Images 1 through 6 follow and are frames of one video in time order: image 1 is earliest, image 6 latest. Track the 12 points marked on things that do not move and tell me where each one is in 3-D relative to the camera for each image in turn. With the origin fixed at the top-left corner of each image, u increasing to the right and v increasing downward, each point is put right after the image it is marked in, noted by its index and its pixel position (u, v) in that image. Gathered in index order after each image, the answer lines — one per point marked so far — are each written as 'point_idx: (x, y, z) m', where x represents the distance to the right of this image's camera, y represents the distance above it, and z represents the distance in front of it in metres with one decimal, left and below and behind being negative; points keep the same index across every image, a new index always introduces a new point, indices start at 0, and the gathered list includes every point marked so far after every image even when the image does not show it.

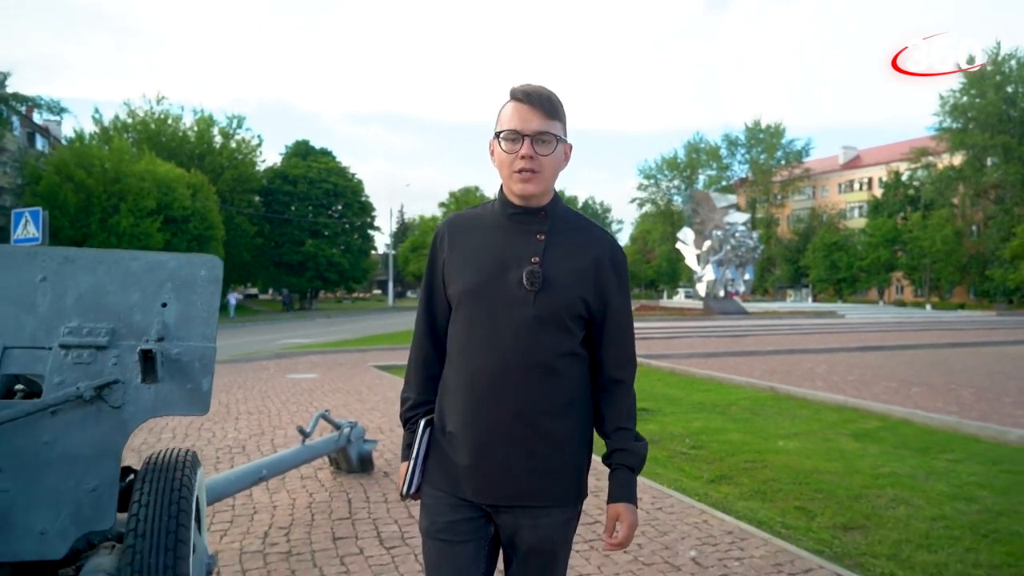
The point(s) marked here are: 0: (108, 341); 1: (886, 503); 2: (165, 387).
0: (-1.4, -0.2, +2.5) m
1: (+4.1, -2.4, +7.6) m
2: (-1.2, -0.3, +2.5) m
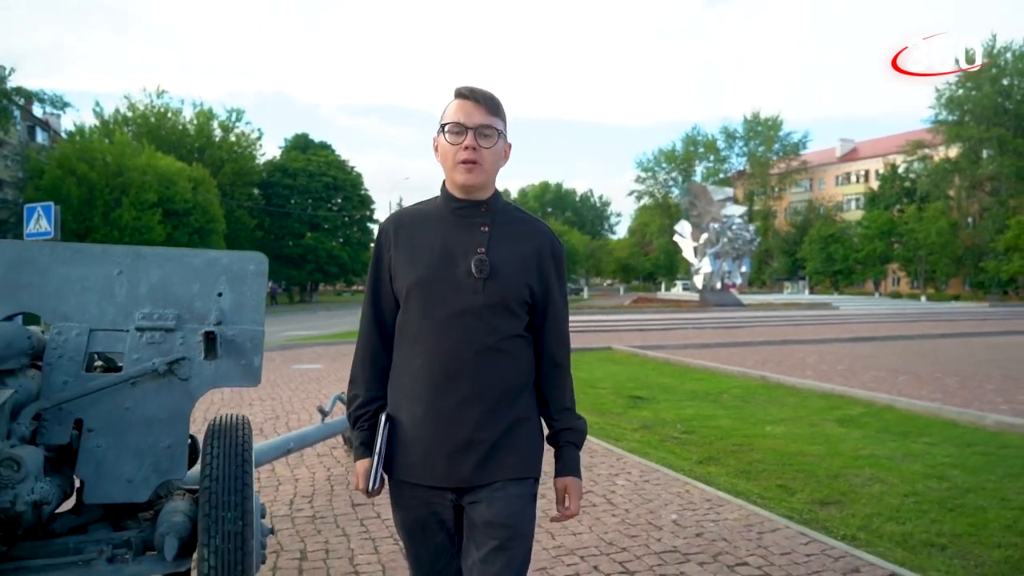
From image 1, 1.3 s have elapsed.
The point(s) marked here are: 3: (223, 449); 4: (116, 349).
0: (-1.4, -0.2, +2.9) m
1: (+4.1, -2.3, +8.1) m
2: (-1.2, -0.3, +2.9) m
3: (-1.1, -0.6, +2.7) m
4: (-1.7, -0.2, +2.9) m
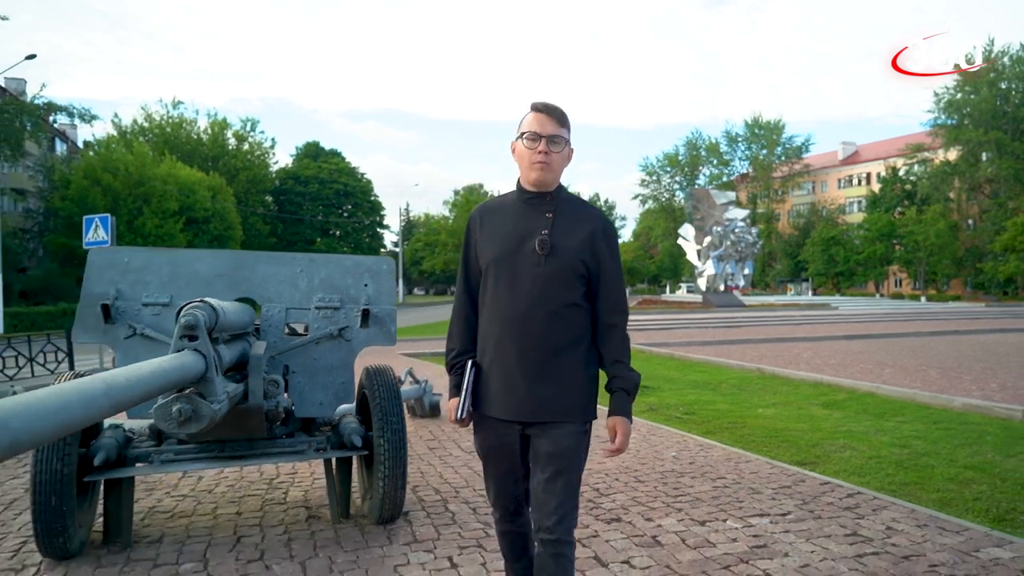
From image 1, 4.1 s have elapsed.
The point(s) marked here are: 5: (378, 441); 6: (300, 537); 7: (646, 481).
0: (-1.1, -0.1, +4.4) m
1: (+4.5, -2.2, +9.5) m
2: (-0.9, -0.3, +4.4) m
3: (-0.8, -0.6, +4.2) m
4: (-1.3, -0.2, +4.4) m
5: (-0.8, -0.9, +4.0) m
6: (-1.2, -1.4, +4.0) m
7: (+1.0, -1.4, +5.1) m
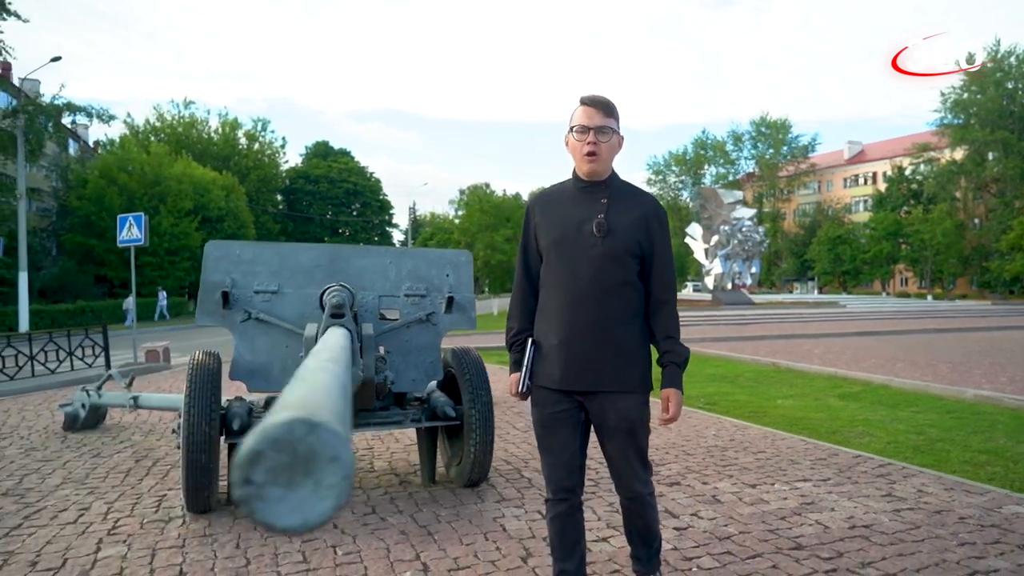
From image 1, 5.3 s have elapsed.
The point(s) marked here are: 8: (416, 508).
0: (-0.6, 0.0, +5.0) m
1: (+5.0, -2.1, +10.0) m
2: (-0.4, -0.2, +5.0) m
3: (-0.3, -0.5, +4.7) m
4: (-0.8, -0.1, +4.9) m
5: (-0.3, -0.8, +4.5) m
6: (-0.7, -1.4, +4.5) m
7: (+1.5, -1.4, +5.6) m
8: (-0.6, -1.3, +4.2) m
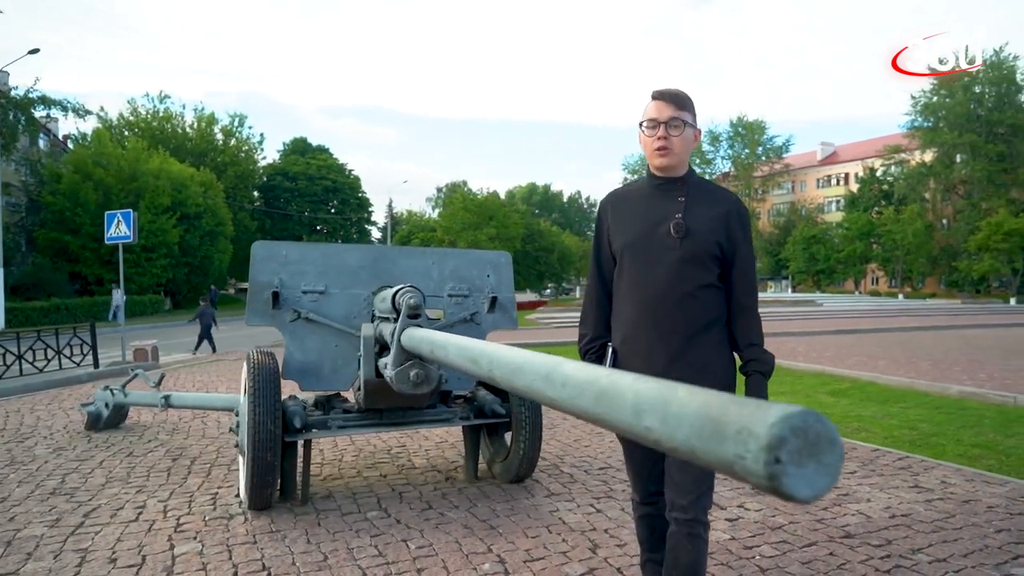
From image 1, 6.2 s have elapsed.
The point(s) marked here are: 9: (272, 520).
0: (-0.3, 0.0, +5.1) m
1: (+5.1, -2.1, +10.4) m
2: (-0.1, -0.2, +5.1) m
3: (0.0, -0.5, +4.9) m
4: (-0.5, -0.1, +5.0) m
5: (0.0, -0.8, +4.7) m
6: (-0.4, -1.4, +4.6) m
7: (+1.8, -1.4, +5.8) m
8: (-0.3, -1.3, +4.3) m
9: (-1.4, -1.4, +4.0) m
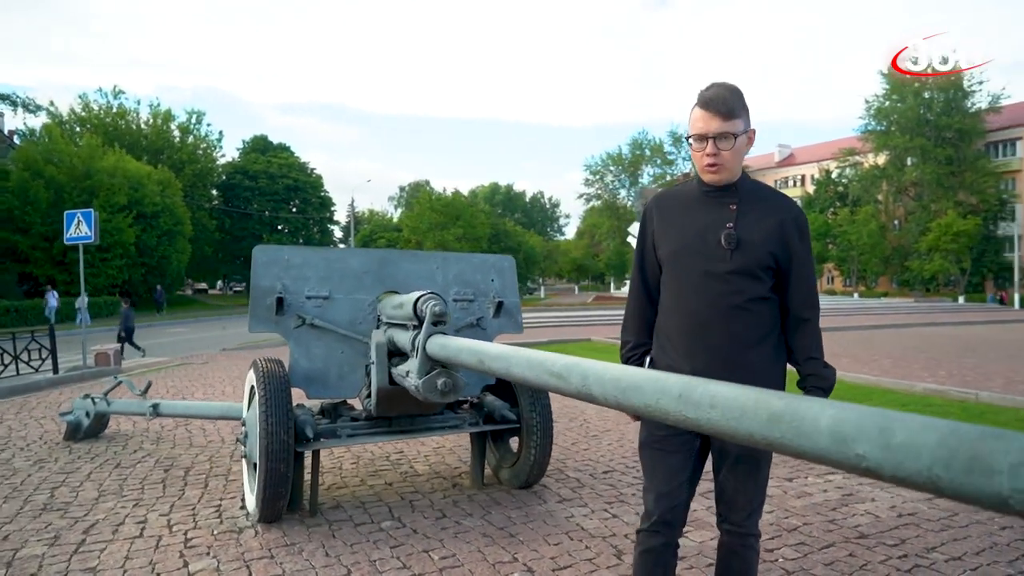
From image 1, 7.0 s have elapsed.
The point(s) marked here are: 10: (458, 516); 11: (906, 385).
0: (-0.3, -0.1, +5.0) m
1: (+4.8, -2.2, +10.6) m
2: (-0.1, -0.2, +5.1) m
3: (0.0, -0.5, +4.8) m
4: (-0.5, -0.2, +5.0) m
5: (+0.1, -0.8, +4.6) m
6: (-0.3, -1.4, +4.6) m
7: (+1.8, -1.4, +5.9) m
8: (-0.2, -1.4, +4.3) m
9: (-1.3, -1.4, +3.9) m
10: (-0.3, -1.4, +4.2) m
11: (+8.1, -2.0, +14.1) m
